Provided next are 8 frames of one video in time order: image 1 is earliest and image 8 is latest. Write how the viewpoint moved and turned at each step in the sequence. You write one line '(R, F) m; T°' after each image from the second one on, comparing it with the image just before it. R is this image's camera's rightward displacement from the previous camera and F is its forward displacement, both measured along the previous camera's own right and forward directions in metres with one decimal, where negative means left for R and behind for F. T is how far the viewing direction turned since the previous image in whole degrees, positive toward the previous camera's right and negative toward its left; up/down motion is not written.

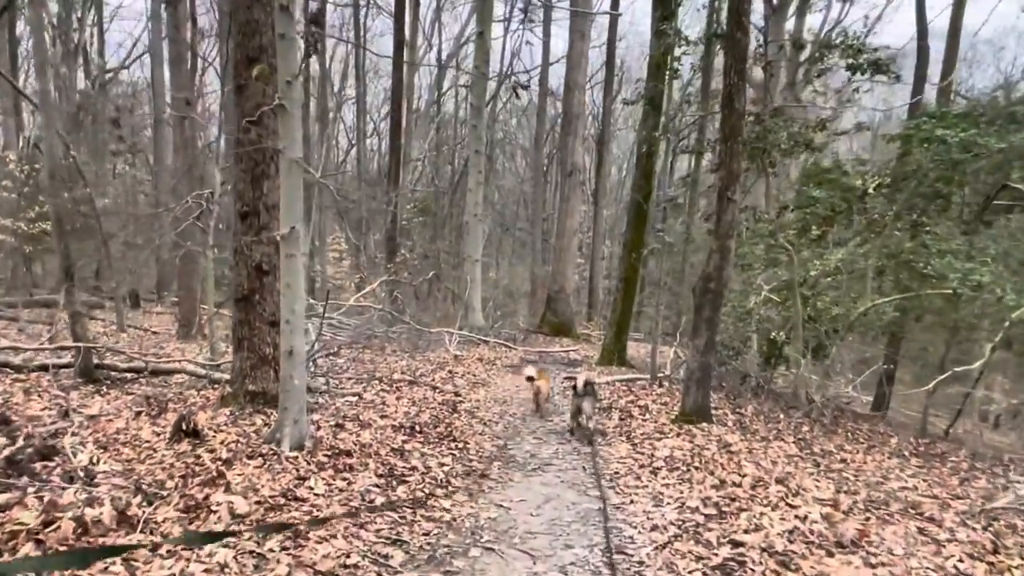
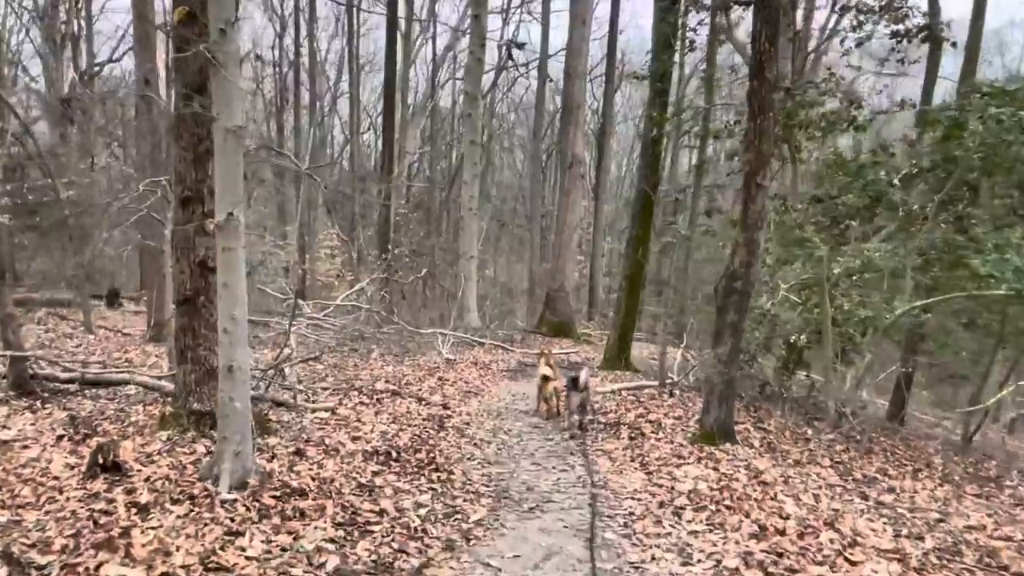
(0.0, +1.0) m; 0°
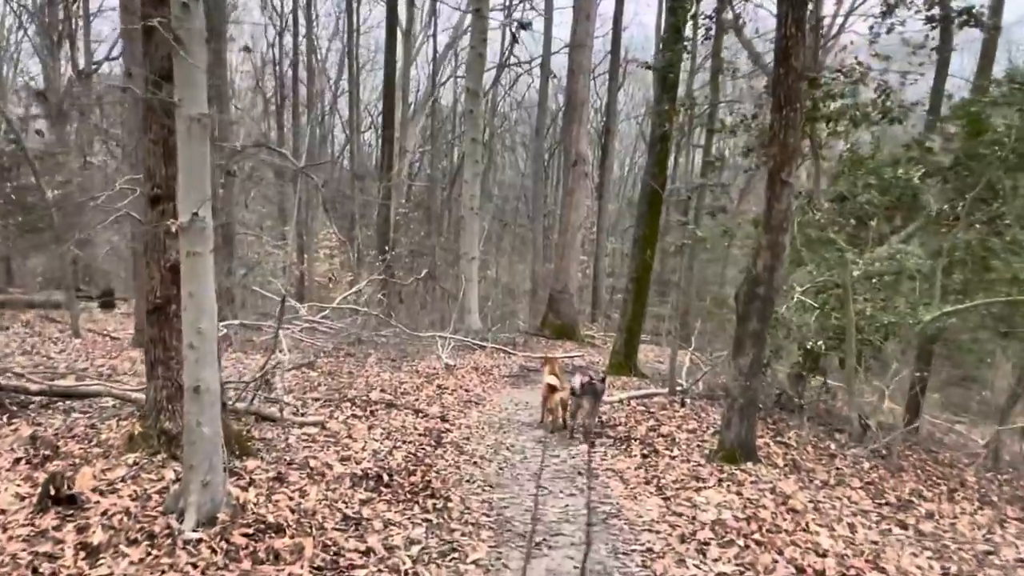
(0.0, +0.5) m; 0°
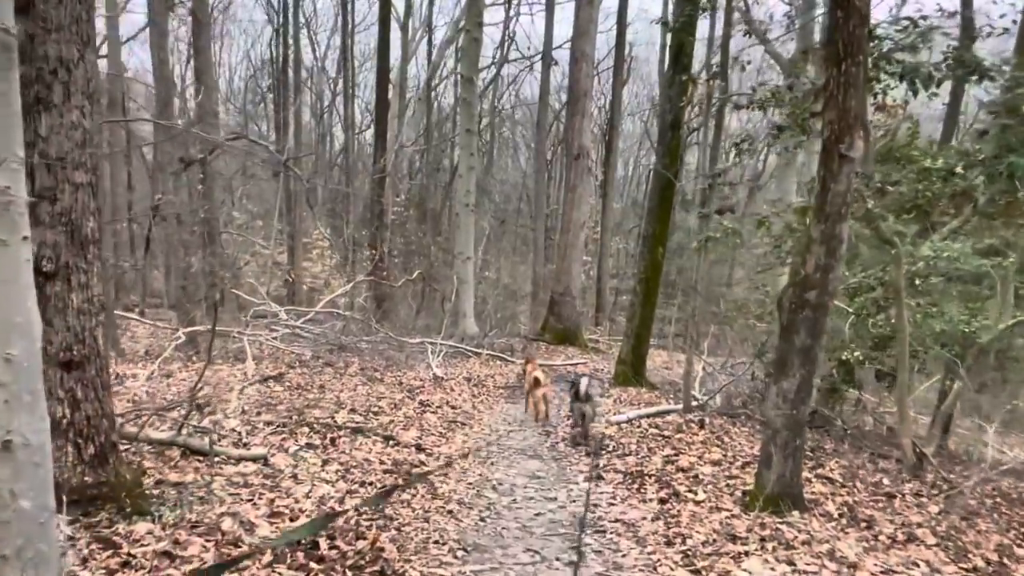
(+0.1, +1.2) m; 0°
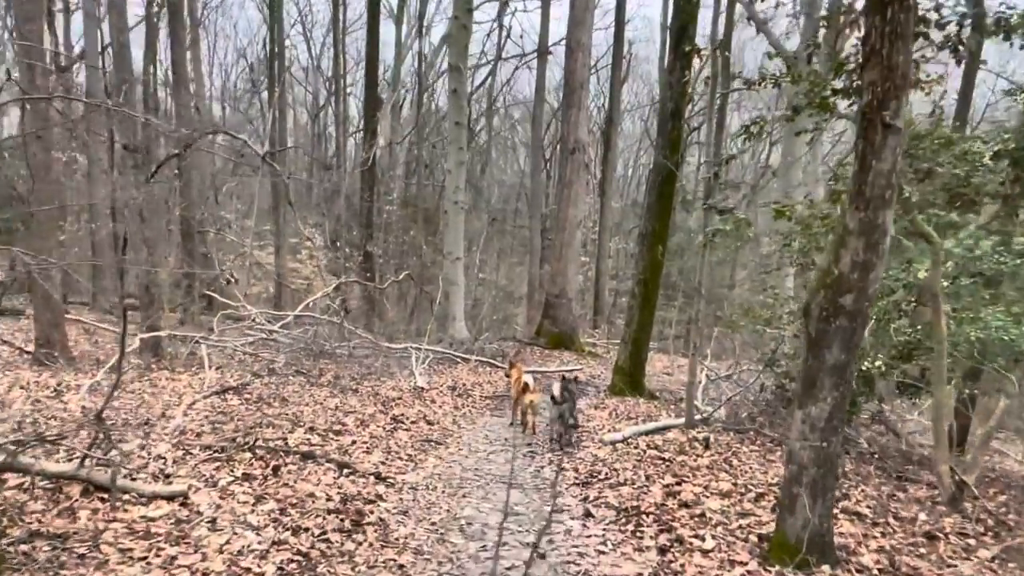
(+0.2, +0.9) m; 0°
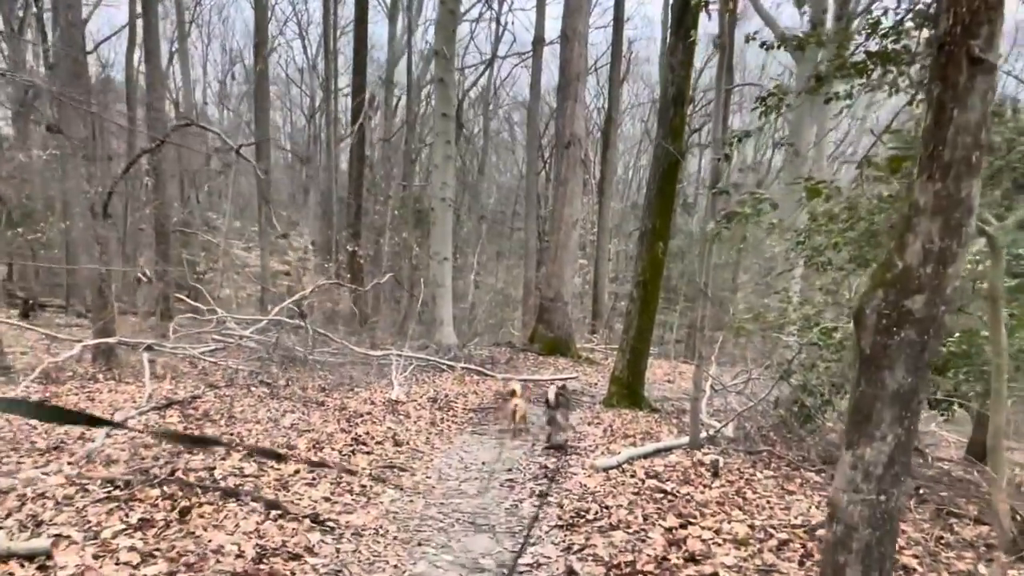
(+0.2, +1.0) m; 0°
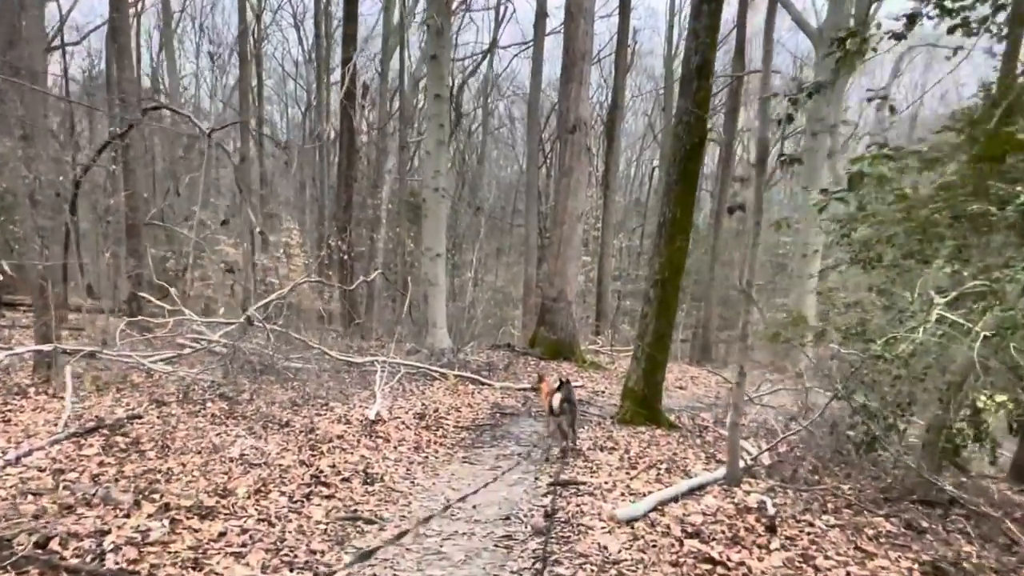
(0.0, +1.3) m; 0°
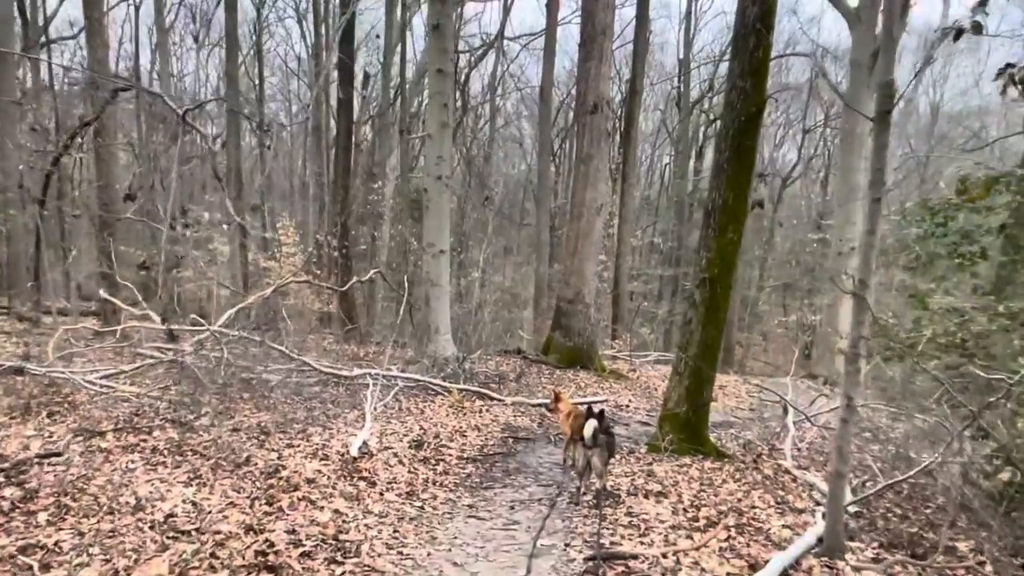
(-0.1, +1.6) m; -1°
